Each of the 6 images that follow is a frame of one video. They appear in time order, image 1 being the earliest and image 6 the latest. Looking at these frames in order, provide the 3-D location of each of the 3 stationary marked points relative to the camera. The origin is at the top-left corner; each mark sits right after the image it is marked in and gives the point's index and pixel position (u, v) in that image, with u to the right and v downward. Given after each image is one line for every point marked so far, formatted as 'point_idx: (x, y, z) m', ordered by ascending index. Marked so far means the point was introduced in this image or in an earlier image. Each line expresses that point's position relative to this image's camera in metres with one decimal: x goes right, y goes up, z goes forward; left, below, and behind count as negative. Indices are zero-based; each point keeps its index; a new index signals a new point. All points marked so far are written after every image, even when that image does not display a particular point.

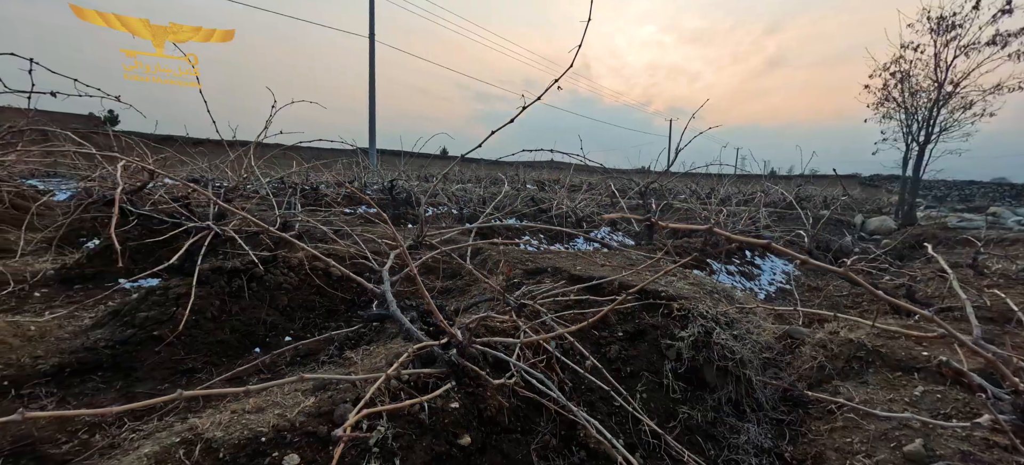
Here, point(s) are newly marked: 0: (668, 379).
0: (+0.8, -0.7, +2.2) m
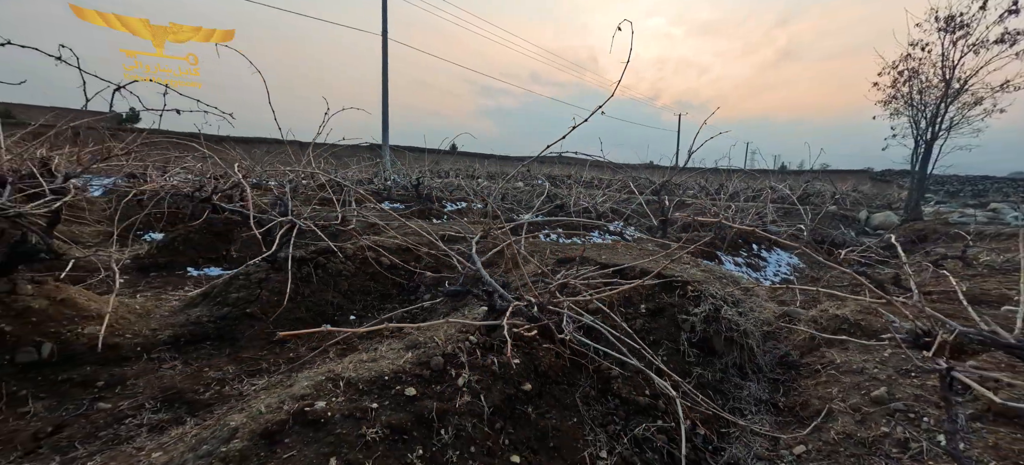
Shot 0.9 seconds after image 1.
0: (+1.0, -0.7, +2.7) m
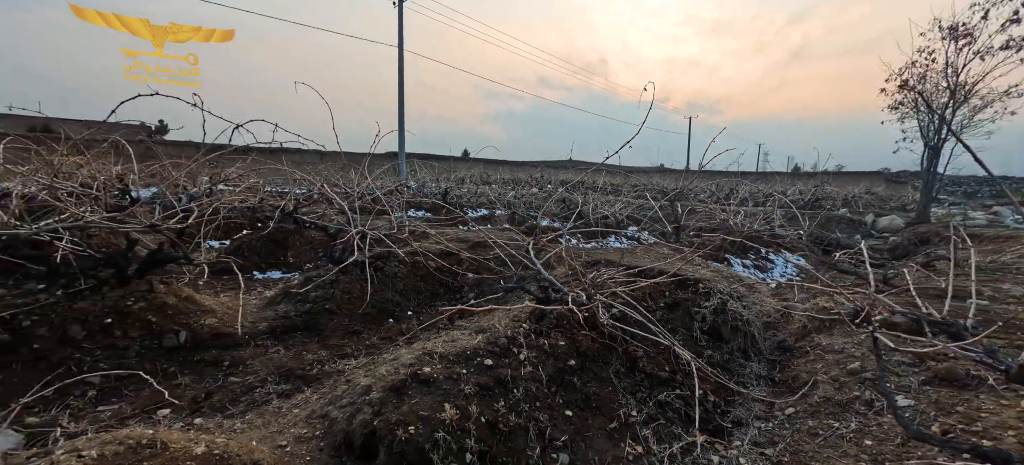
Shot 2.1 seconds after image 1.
0: (+1.3, -0.7, +3.2) m
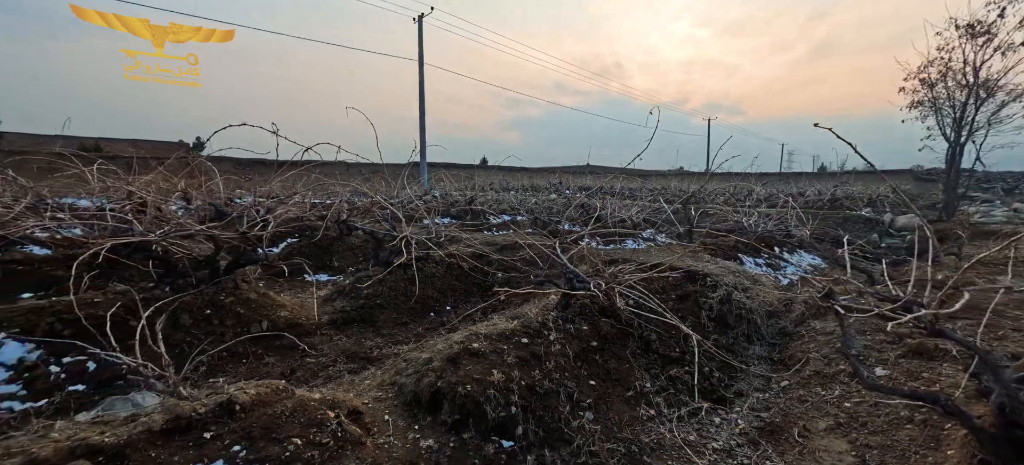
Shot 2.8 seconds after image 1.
0: (+1.6, -0.7, +3.7) m
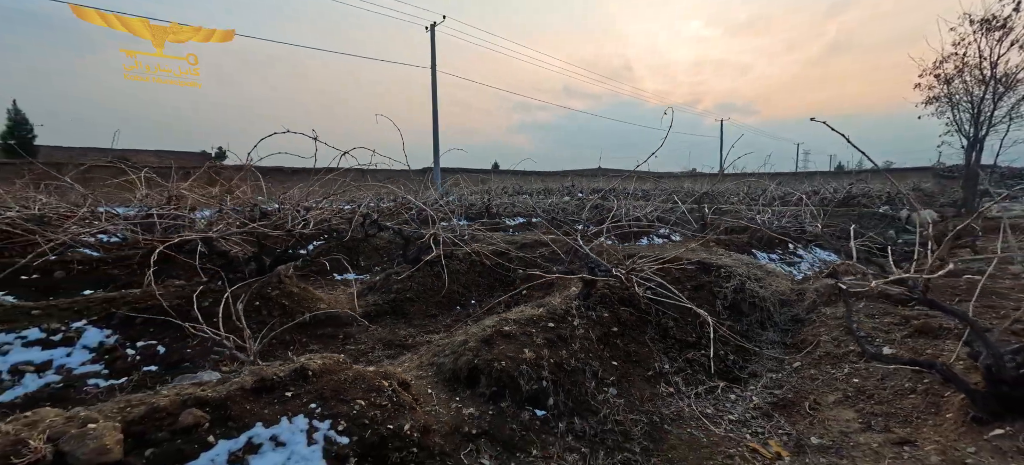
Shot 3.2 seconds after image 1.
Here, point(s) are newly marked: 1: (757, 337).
0: (+1.8, -0.6, +3.9) m
1: (+2.0, -0.9, +3.7) m
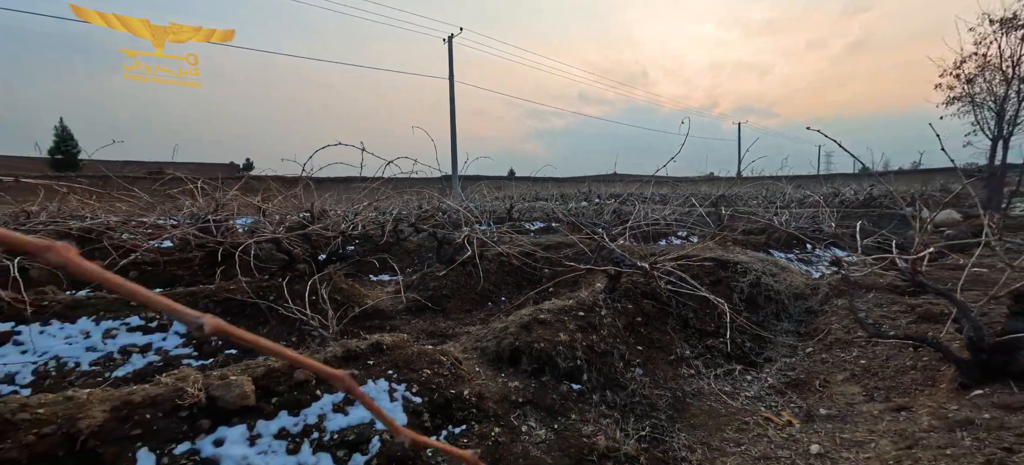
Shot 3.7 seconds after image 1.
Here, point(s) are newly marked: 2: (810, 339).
0: (+2.1, -0.6, +4.2) m
1: (+2.3, -0.8, +4.0) m
2: (+2.5, -0.9, +3.8) m
